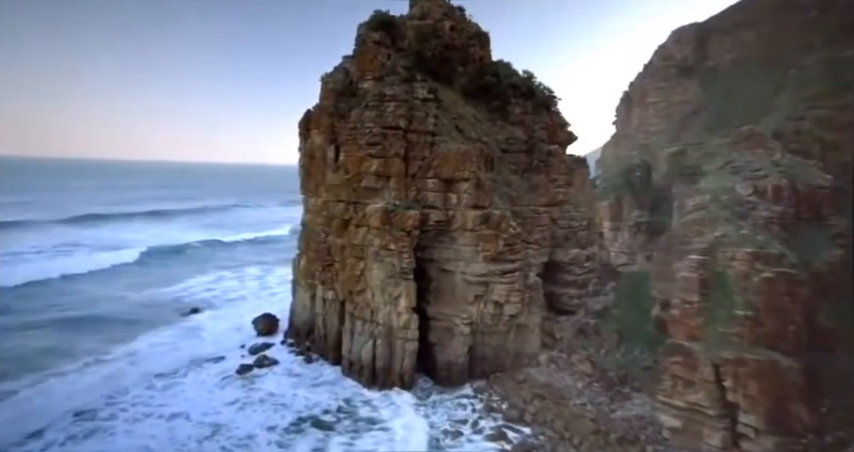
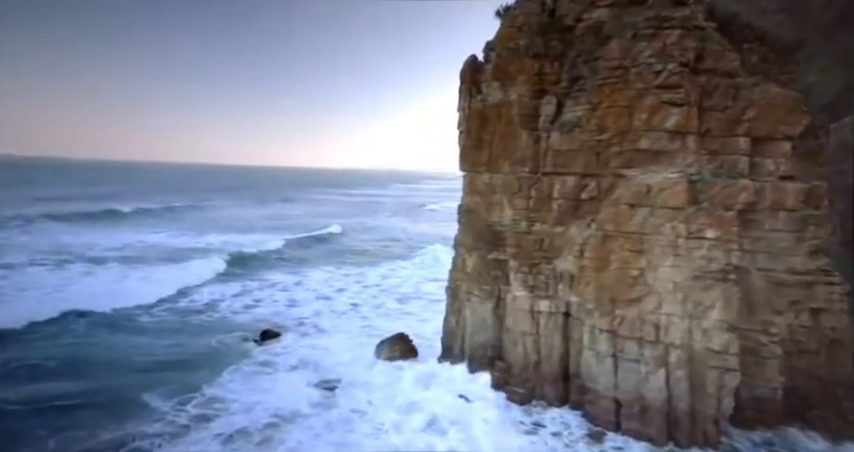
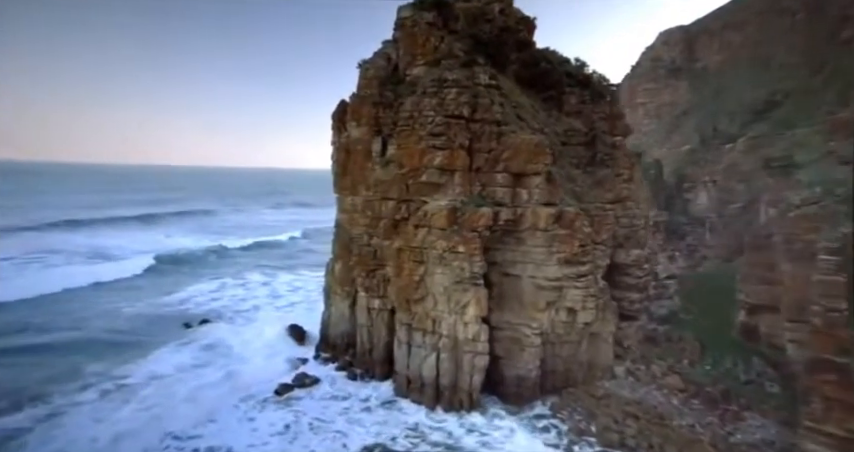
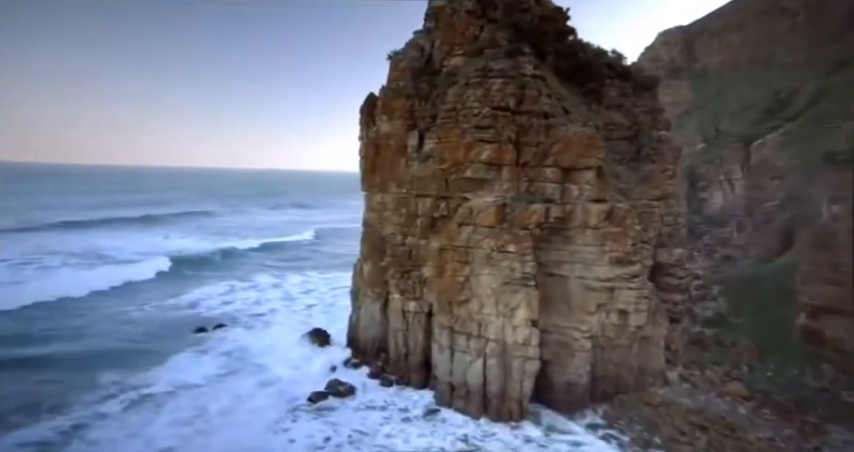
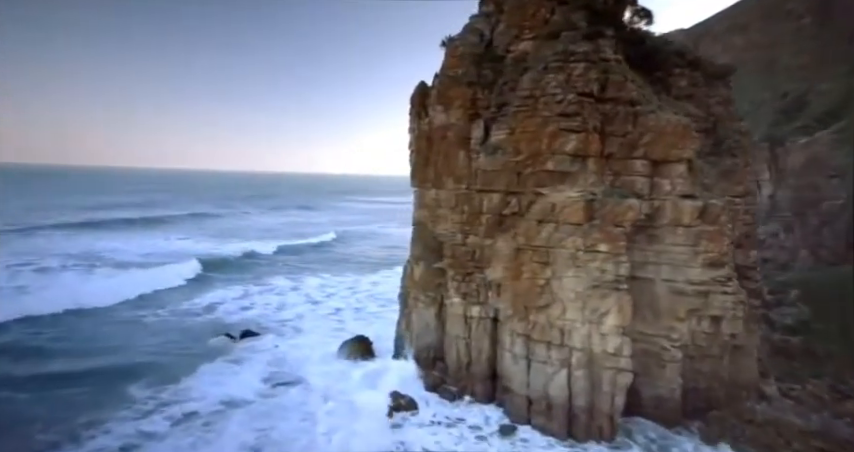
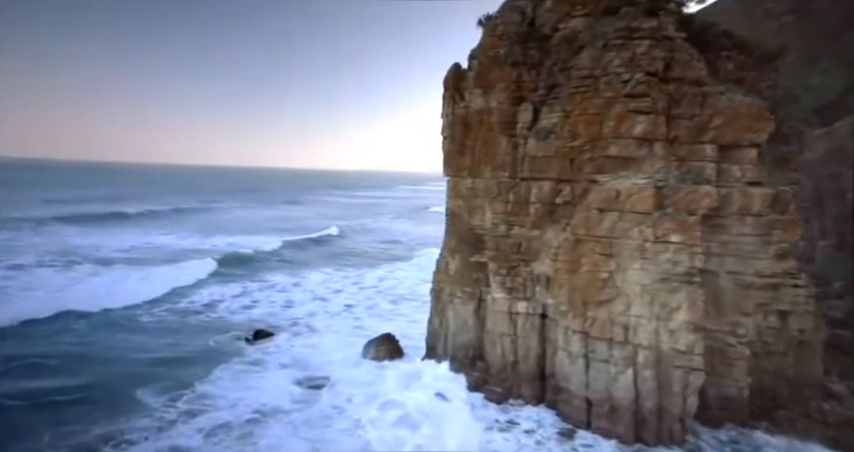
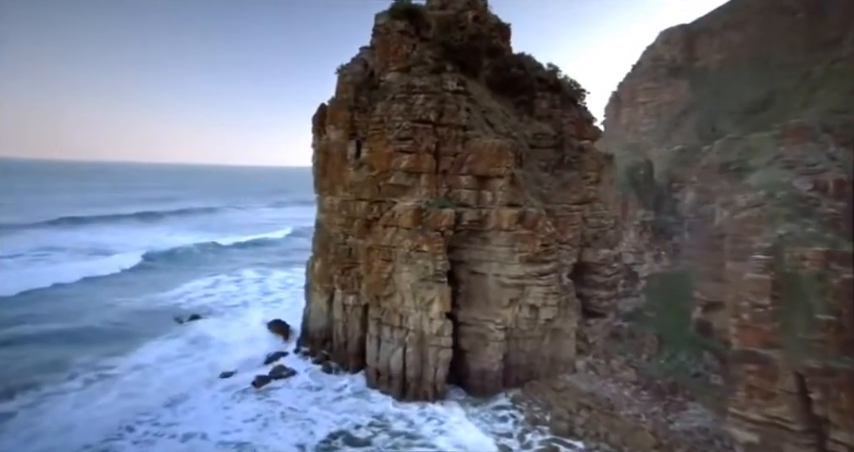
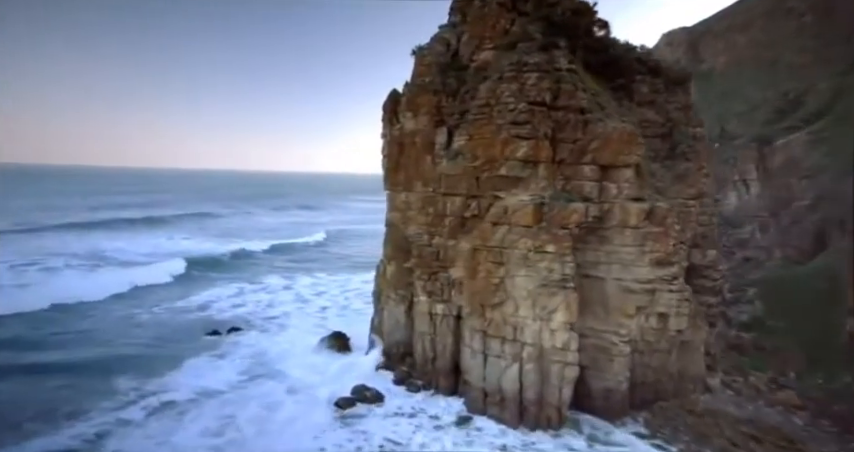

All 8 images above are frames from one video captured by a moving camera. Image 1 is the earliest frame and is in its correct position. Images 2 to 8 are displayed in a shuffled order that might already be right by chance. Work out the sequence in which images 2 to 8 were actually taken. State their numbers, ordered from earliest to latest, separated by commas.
7, 3, 4, 8, 5, 6, 2
